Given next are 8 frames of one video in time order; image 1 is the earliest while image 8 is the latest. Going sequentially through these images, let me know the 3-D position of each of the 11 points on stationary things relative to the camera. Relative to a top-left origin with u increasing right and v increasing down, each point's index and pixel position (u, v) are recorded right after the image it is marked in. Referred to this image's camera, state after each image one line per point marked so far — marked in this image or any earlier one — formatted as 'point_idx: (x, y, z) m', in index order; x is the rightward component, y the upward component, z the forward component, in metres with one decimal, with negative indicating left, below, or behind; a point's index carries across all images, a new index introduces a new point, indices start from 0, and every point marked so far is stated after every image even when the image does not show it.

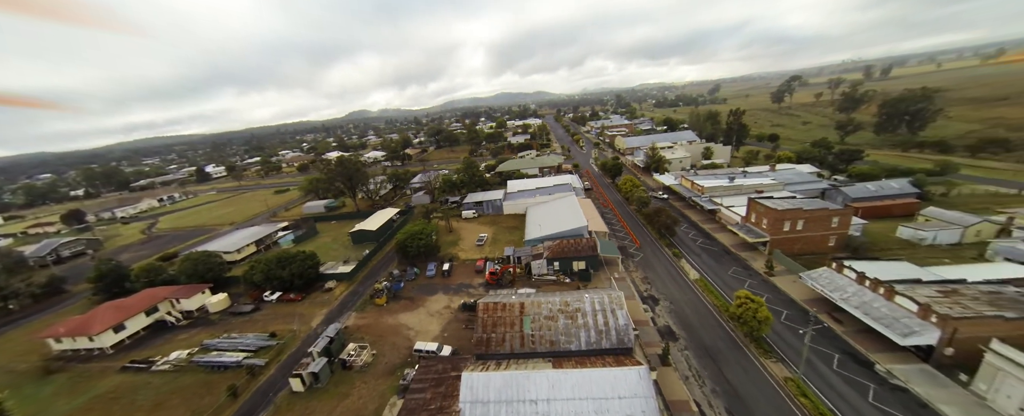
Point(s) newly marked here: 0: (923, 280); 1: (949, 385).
0: (+29.1, -5.1, +19.3) m
1: (+24.4, -9.9, +15.4) m
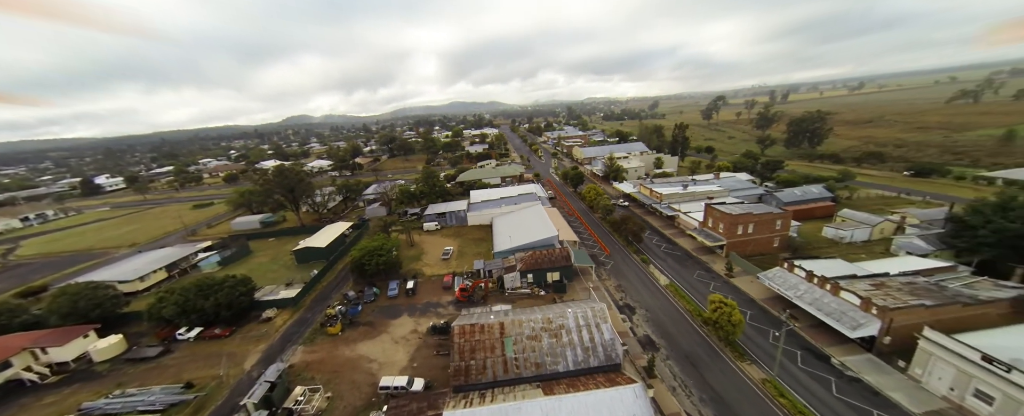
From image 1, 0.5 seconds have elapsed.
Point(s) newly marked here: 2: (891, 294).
0: (+27.6, -5.5, +21.9) m
1: (+23.6, -10.2, +17.2) m
2: (+26.9, -6.2, +19.3) m
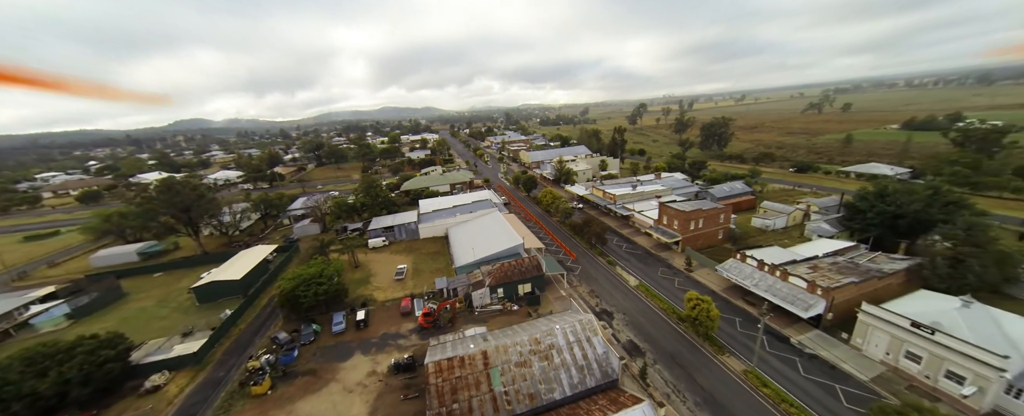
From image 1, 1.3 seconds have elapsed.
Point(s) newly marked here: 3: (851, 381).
0: (+25.5, -4.8, +24.7) m
1: (+22.8, -9.6, +19.3) m
2: (+25.4, -5.5, +22.0) m
3: (+20.9, -10.7, +16.9) m
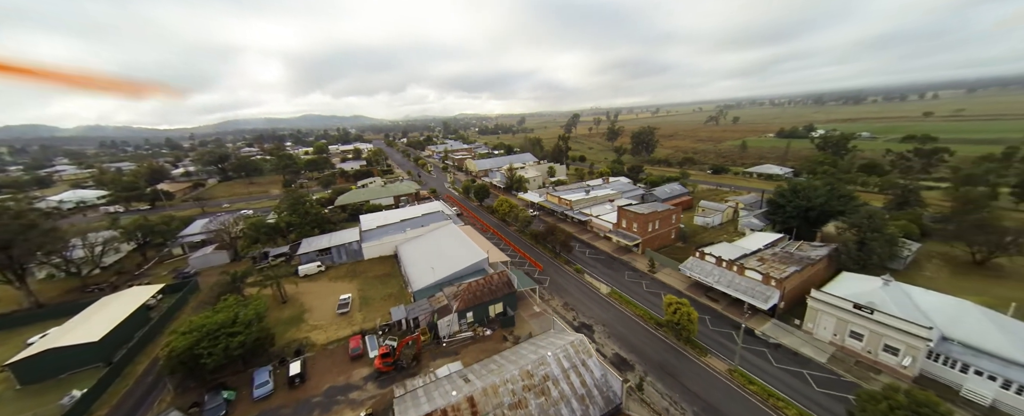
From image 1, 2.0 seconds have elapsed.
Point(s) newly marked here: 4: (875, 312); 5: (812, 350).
0: (+22.8, -4.6, +27.1) m
1: (+21.5, -9.3, +21.1) m
2: (+23.2, -5.2, +24.4) m
3: (+20.1, -10.5, +18.3) m
4: (+23.3, -6.6, +17.5) m
5: (+21.0, -10.0, +19.2) m
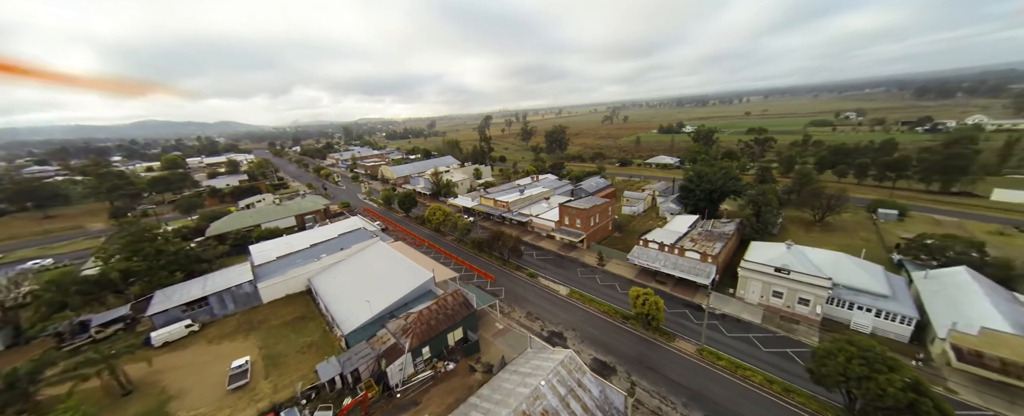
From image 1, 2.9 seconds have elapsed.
0: (+18.0, -3.1, +29.9) m
1: (+18.7, -7.8, +23.8) m
2: (+19.2, -3.6, +27.5) m
3: (+18.3, -9.1, +20.8) m
4: (+21.2, -4.9, +20.9) m
5: (+18.9, -8.5, +22.0) m
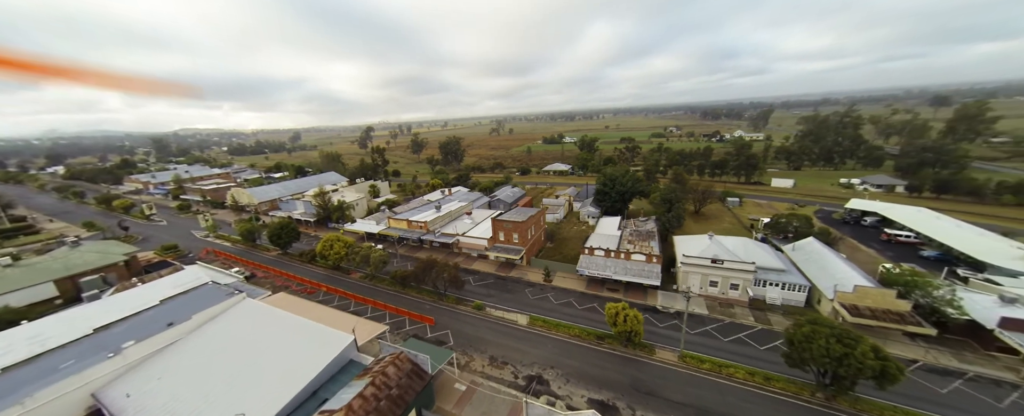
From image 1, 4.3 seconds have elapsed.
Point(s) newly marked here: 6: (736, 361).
0: (+11.6, -3.6, +30.8) m
1: (+14.9, -7.9, +25.3) m
2: (+13.6, -3.8, +28.9) m
3: (+15.7, -9.0, +22.3) m
4: (+17.9, -4.6, +23.4) m
5: (+15.8, -8.4, +23.6) m
6: (+14.3, -9.8, +17.7) m
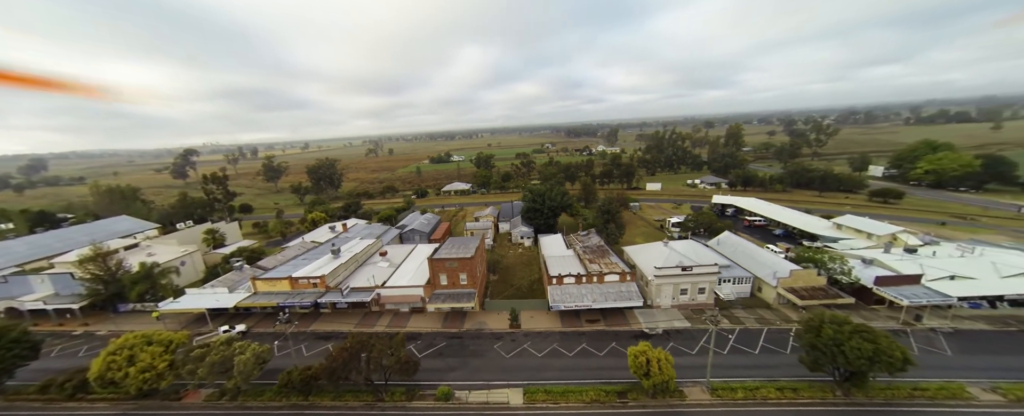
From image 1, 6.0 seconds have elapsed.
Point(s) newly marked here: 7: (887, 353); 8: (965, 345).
0: (+6.7, -5.4, +28.3) m
1: (+12.3, -8.9, +24.1) m
2: (+9.3, -5.3, +27.2) m
3: (+14.2, -9.7, +21.6) m
4: (+15.3, -5.2, +23.6) m
5: (+13.7, -9.2, +22.8) m
6: (+14.7, -10.2, +16.8) m
7: (+17.9, -7.0, +13.3) m
8: (+30.5, -9.2, +18.4) m
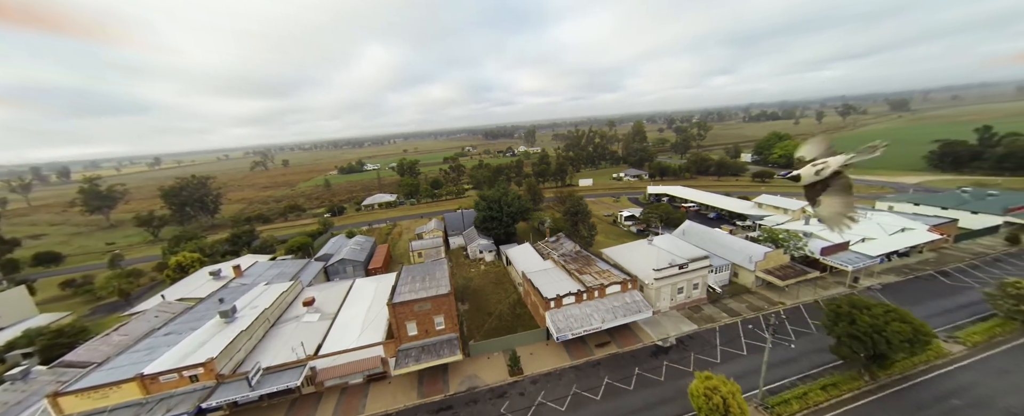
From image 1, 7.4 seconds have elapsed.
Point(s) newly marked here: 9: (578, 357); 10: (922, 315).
0: (+4.9, -6.1, +25.0) m
1: (+11.7, -8.9, +22.5) m
2: (+7.7, -5.7, +24.6) m
3: (+14.3, -9.4, +20.5) m
4: (+14.4, -4.9, +22.8) m
5: (+13.5, -9.0, +21.6) m
6: (+16.0, -9.8, +16.0) m
7: (+19.8, -6.2, +13.4) m
8: (+30.7, -7.2, +21.7) m
9: (+4.9, -10.6, +20.2) m
10: (+29.2, -7.7, +19.6) m
